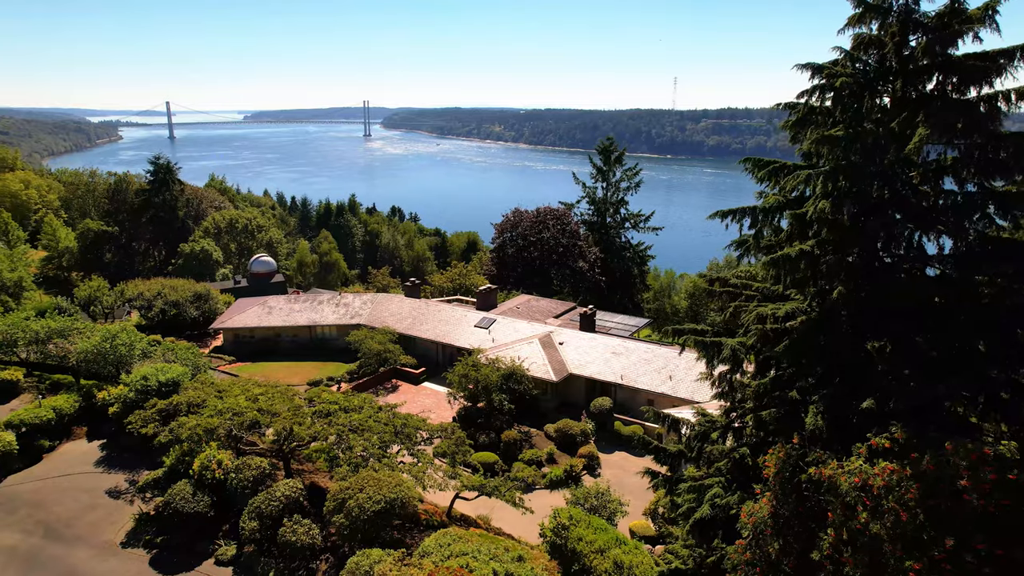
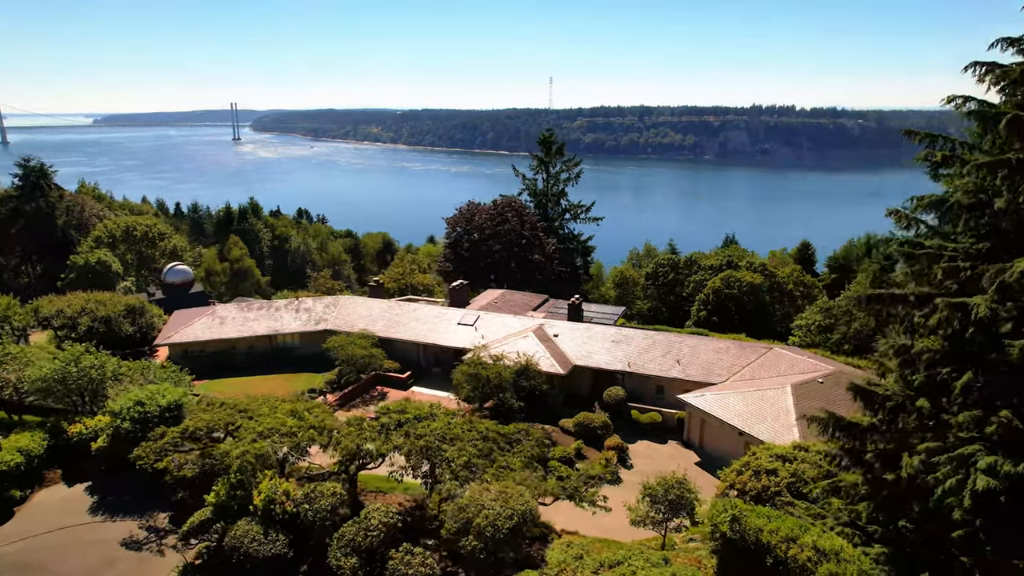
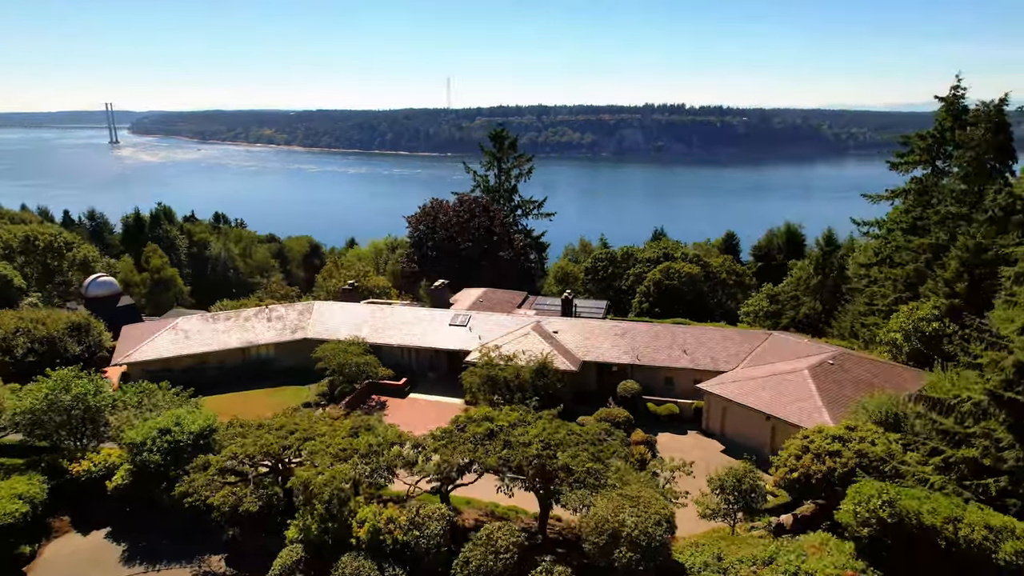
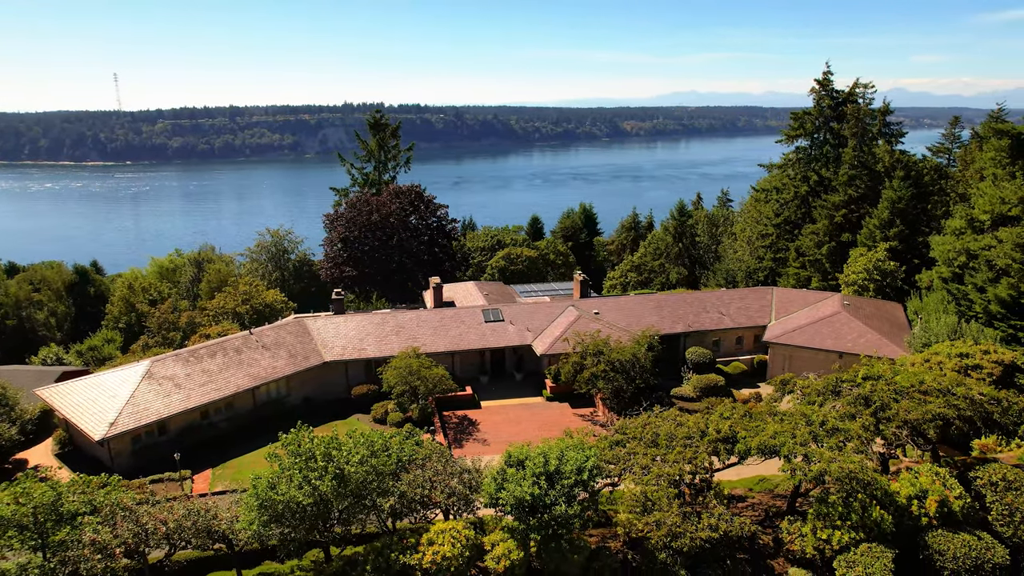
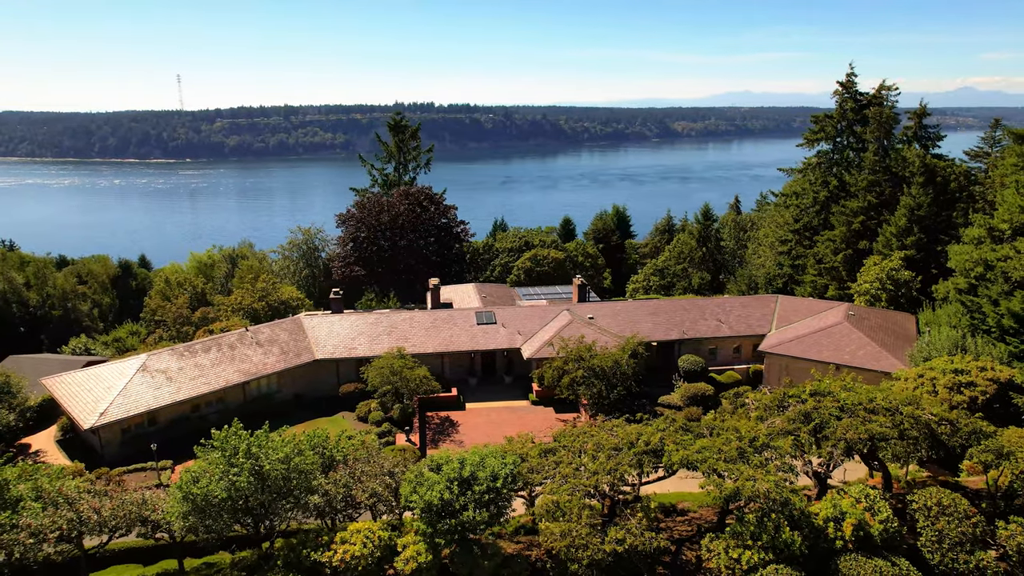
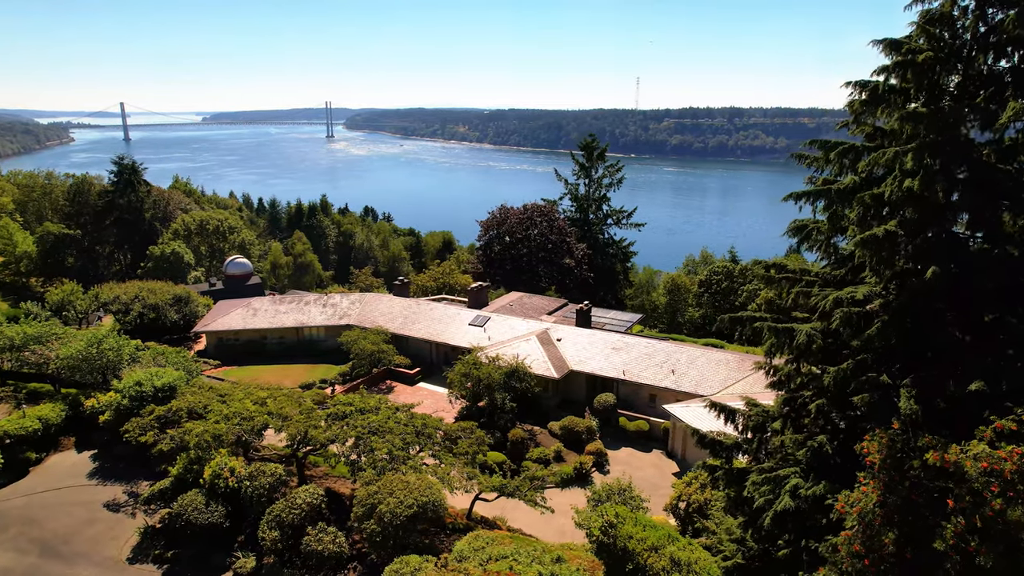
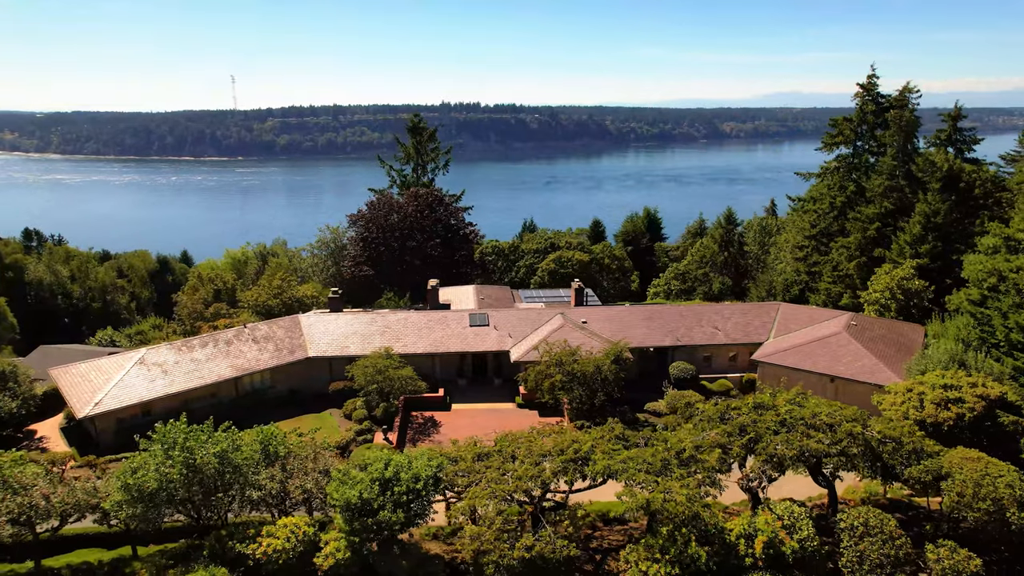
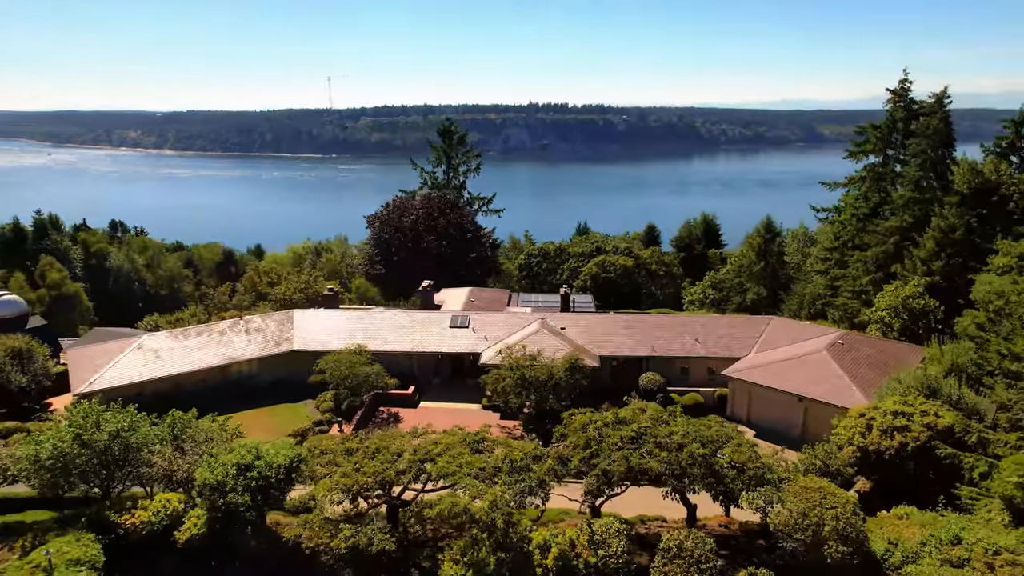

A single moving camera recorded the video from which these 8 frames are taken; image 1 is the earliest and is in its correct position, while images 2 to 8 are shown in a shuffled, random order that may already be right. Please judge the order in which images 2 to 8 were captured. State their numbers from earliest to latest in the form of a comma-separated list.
6, 2, 3, 8, 7, 5, 4
